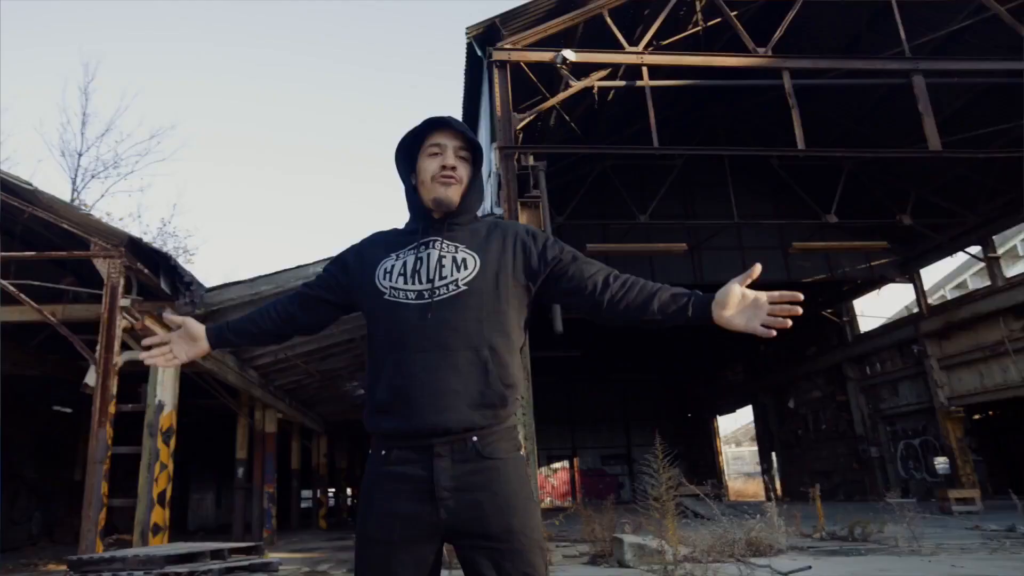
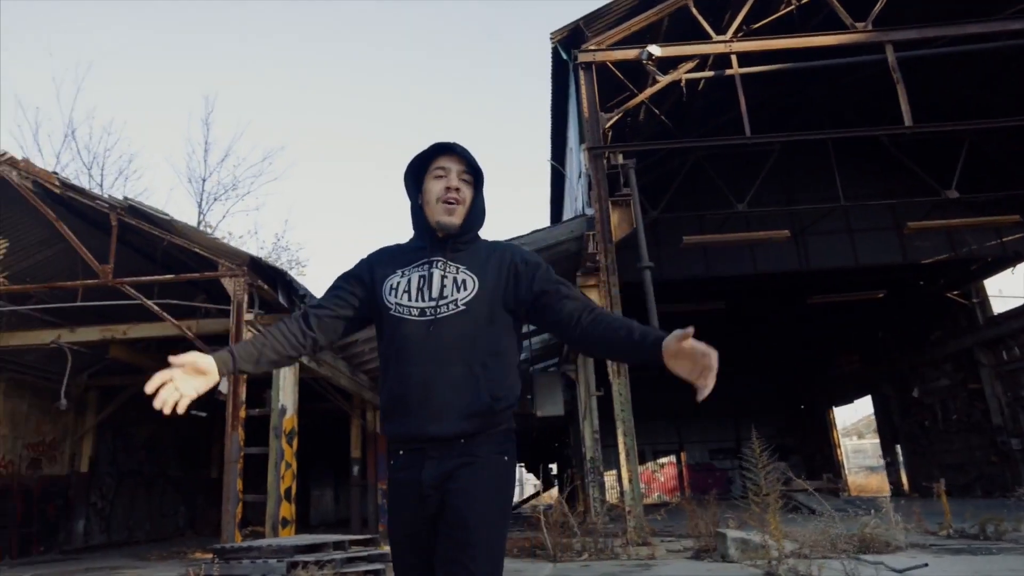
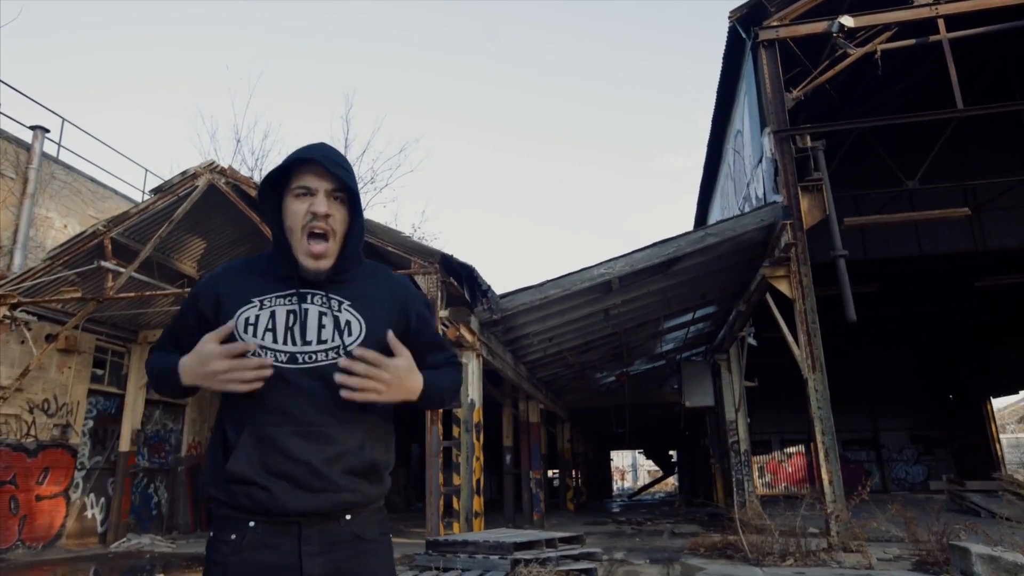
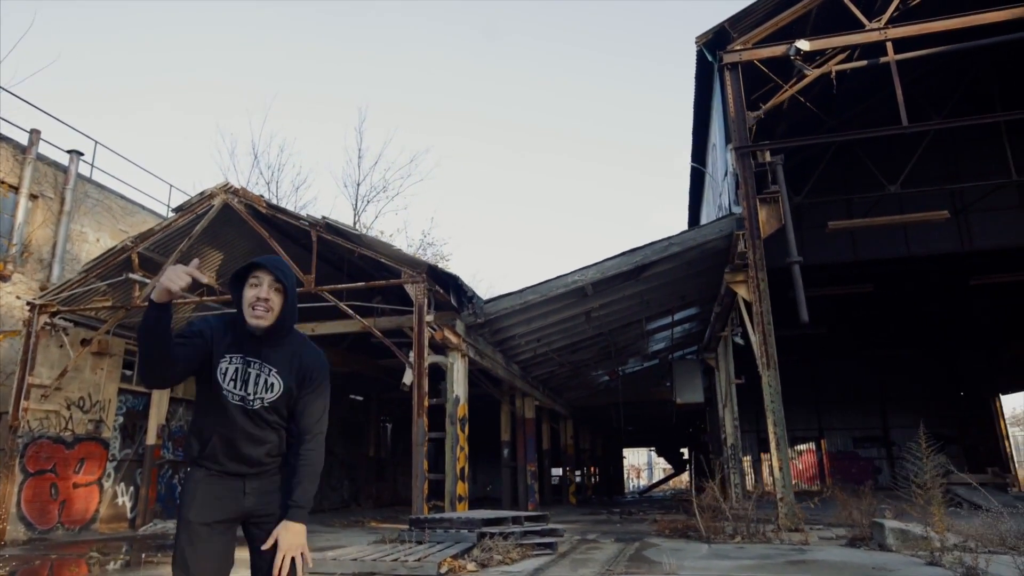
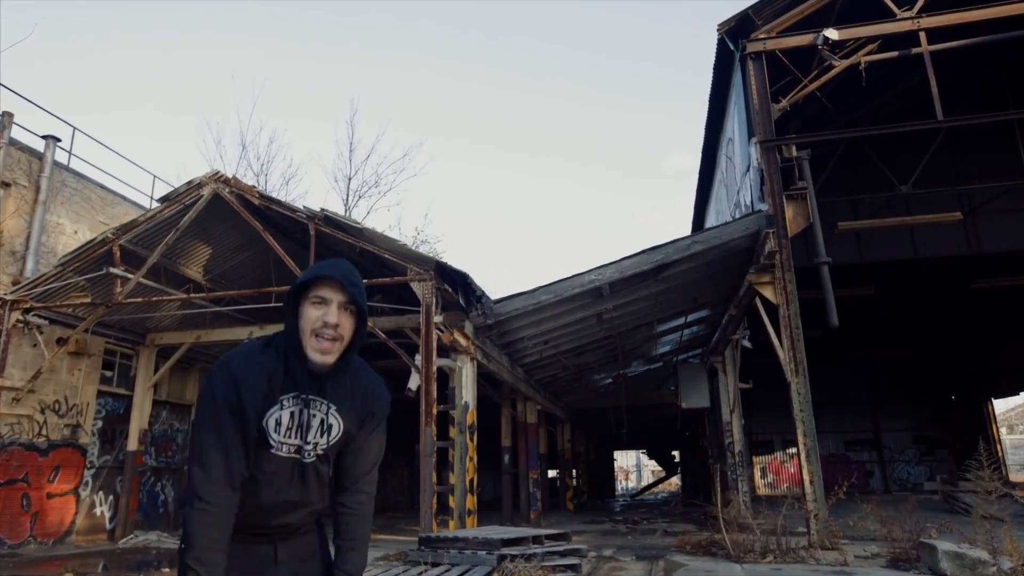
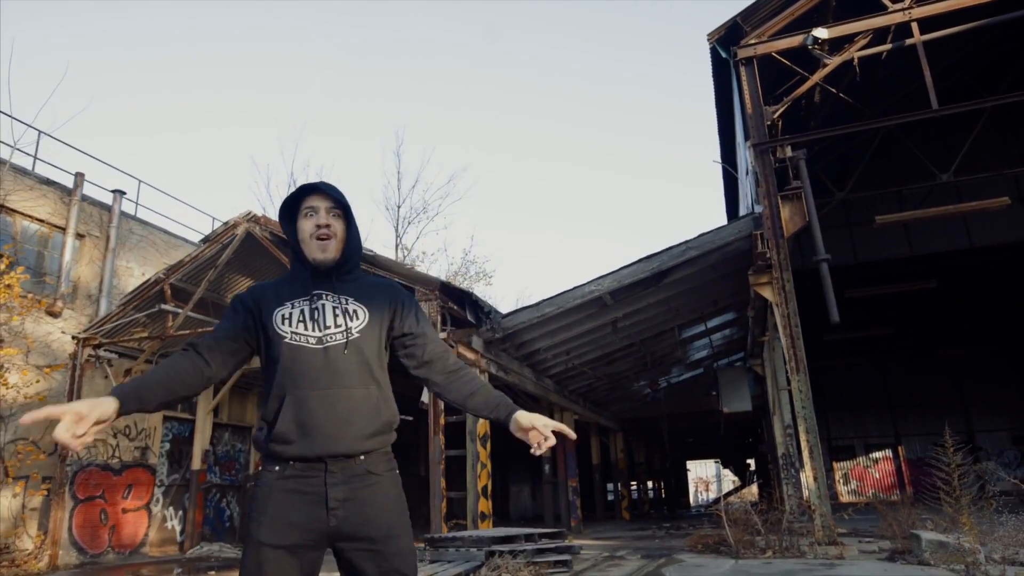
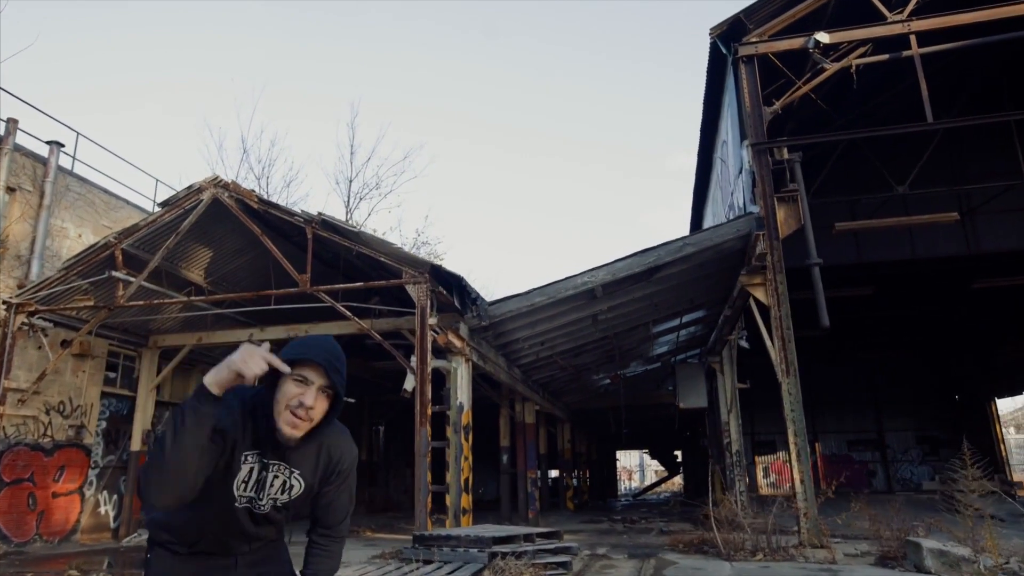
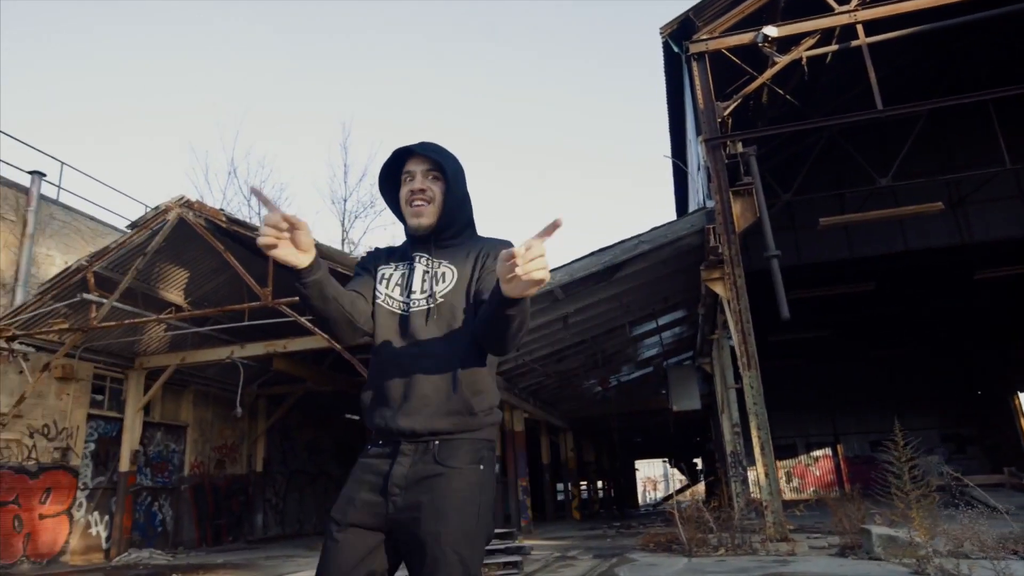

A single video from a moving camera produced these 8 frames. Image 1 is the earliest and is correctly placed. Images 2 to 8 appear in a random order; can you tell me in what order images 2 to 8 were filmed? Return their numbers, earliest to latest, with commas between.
2, 8, 6, 4, 7, 5, 3
